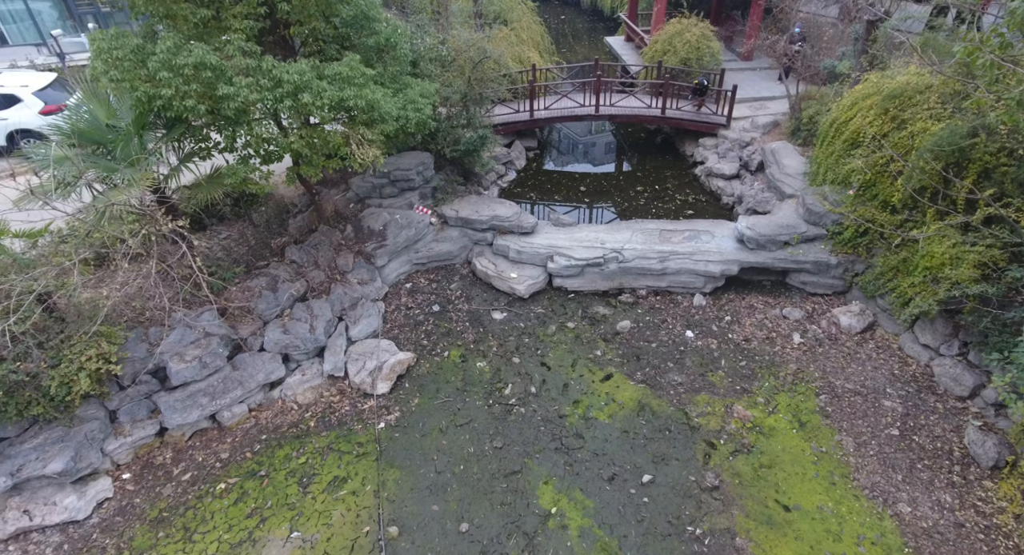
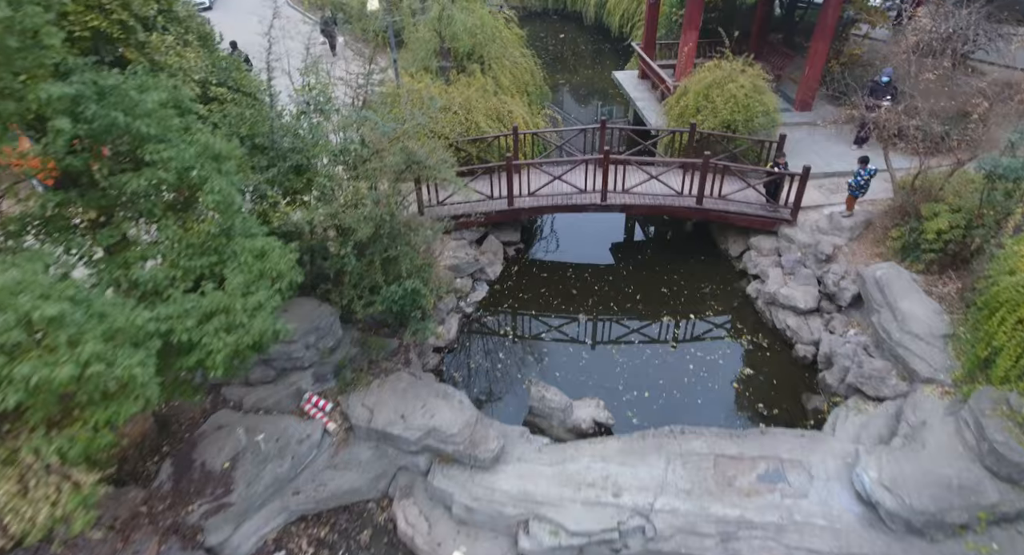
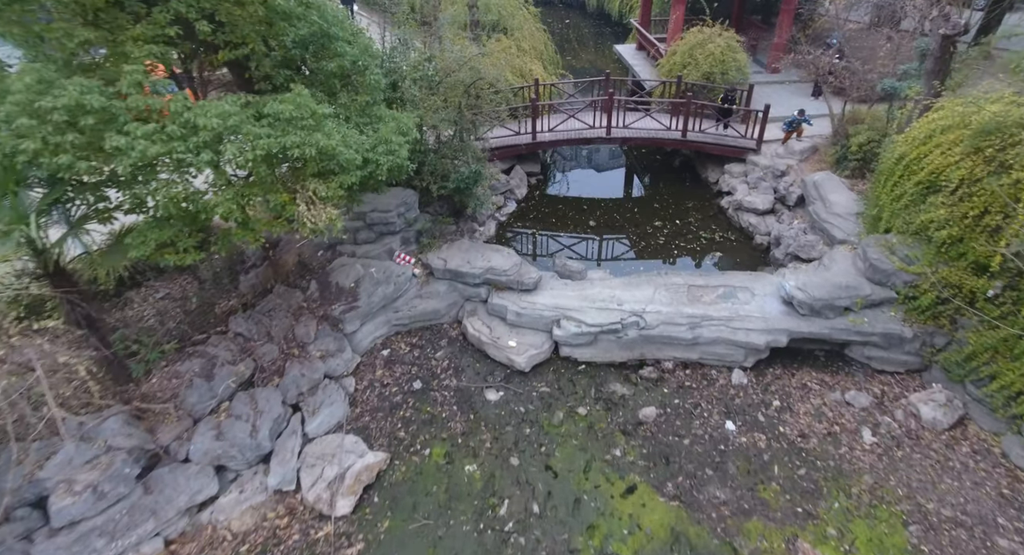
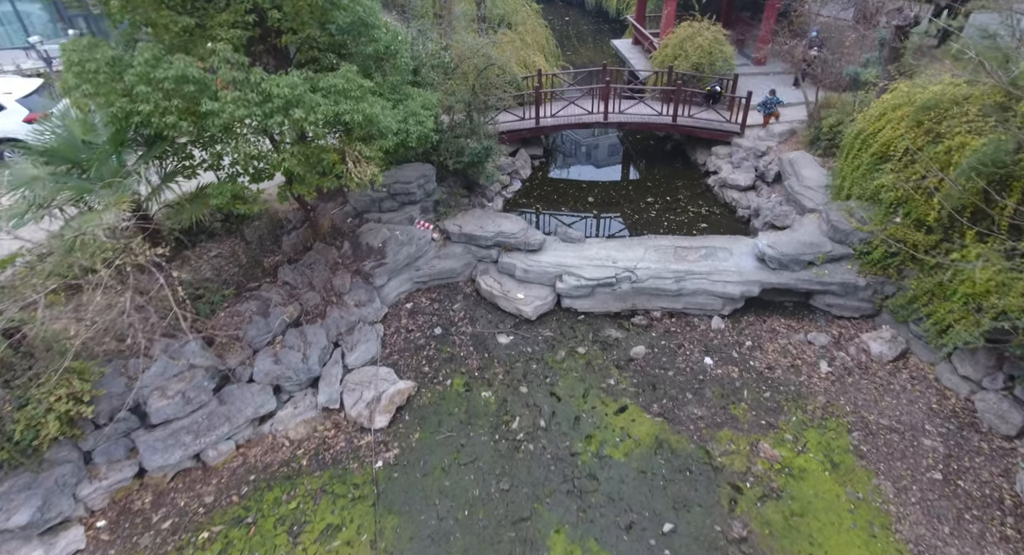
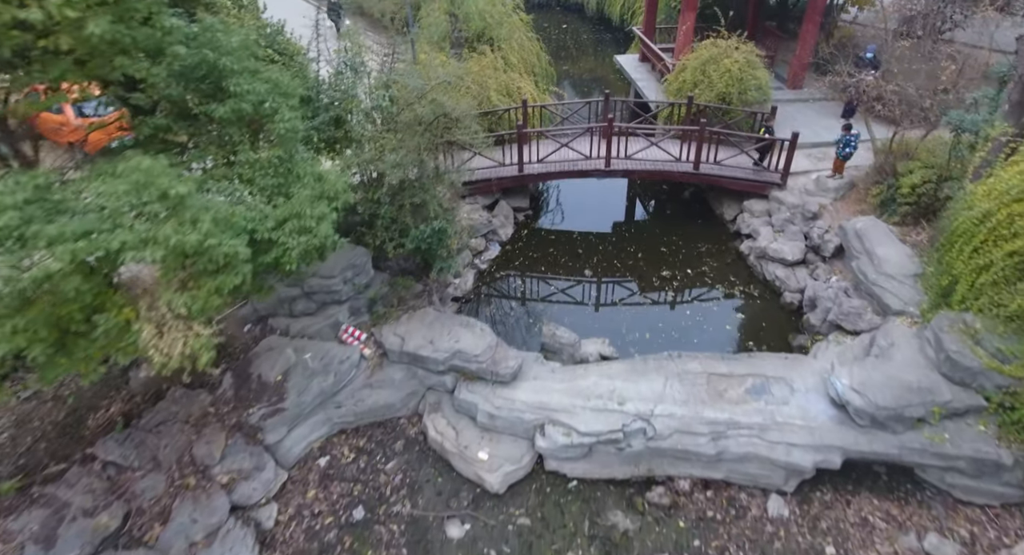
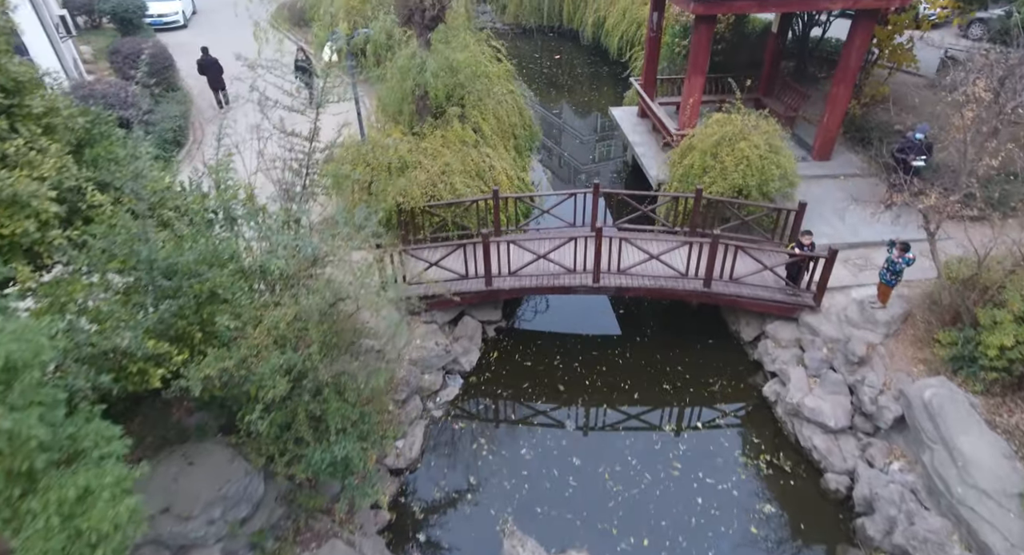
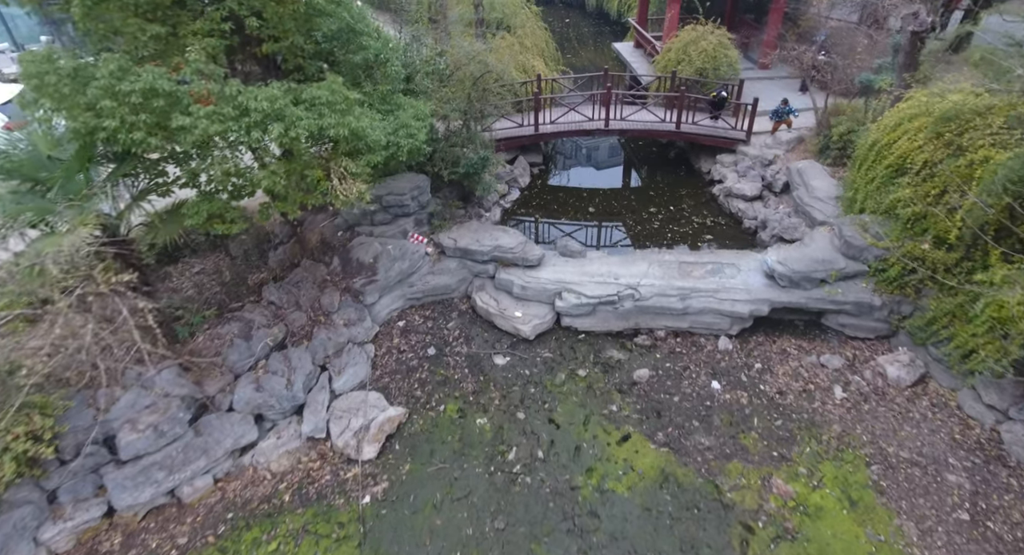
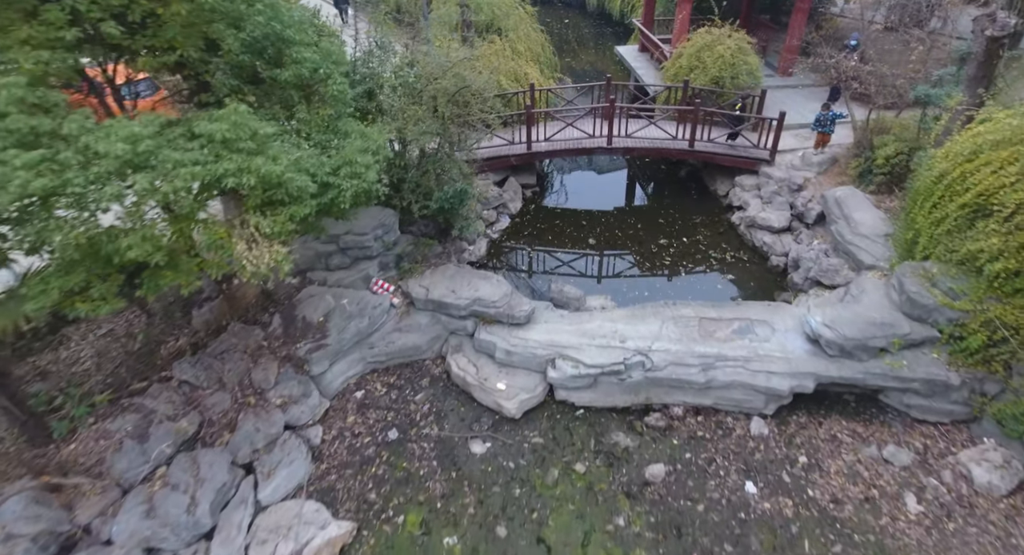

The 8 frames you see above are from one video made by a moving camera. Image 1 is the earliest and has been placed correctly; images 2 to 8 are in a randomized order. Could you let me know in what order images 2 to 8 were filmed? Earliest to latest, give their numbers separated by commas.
4, 7, 3, 8, 5, 2, 6
